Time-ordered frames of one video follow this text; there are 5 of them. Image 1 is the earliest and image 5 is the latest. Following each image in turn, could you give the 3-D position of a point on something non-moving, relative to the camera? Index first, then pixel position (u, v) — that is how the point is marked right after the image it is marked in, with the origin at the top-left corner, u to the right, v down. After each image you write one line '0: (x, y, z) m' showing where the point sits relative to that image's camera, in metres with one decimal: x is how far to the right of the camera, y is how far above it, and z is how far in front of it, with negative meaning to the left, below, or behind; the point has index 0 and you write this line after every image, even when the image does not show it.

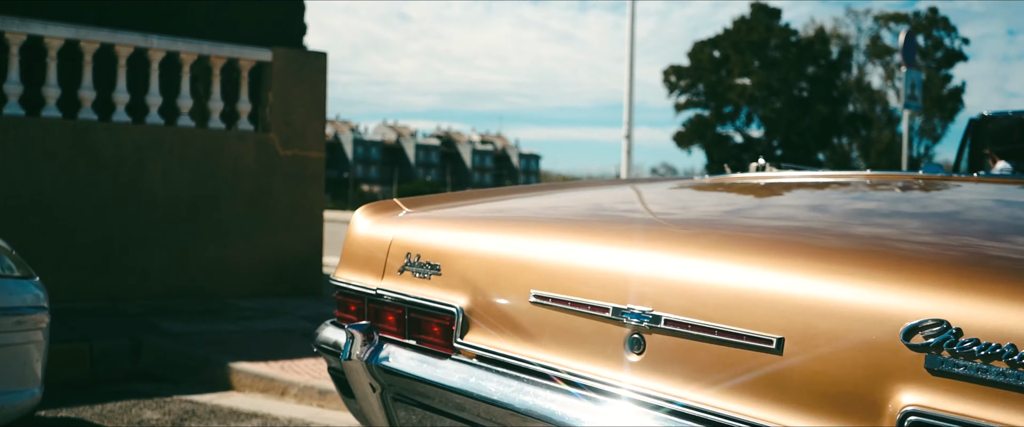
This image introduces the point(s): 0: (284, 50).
0: (-2.1, +1.5, +7.3) m
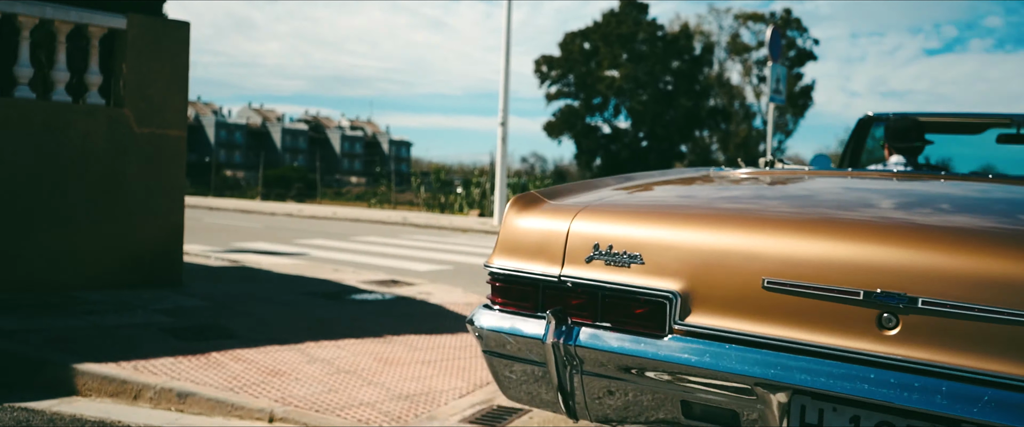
0: (-3.2, +1.7, +6.6) m
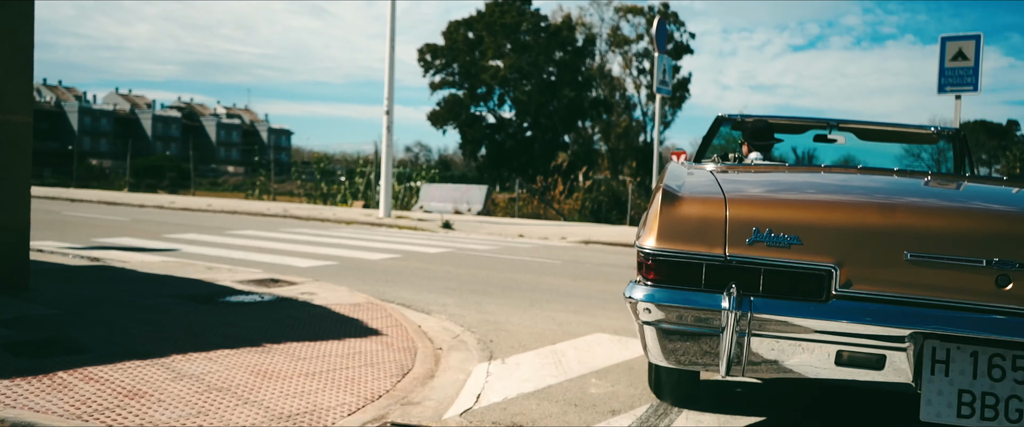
0: (-4.0, +1.7, +5.8) m
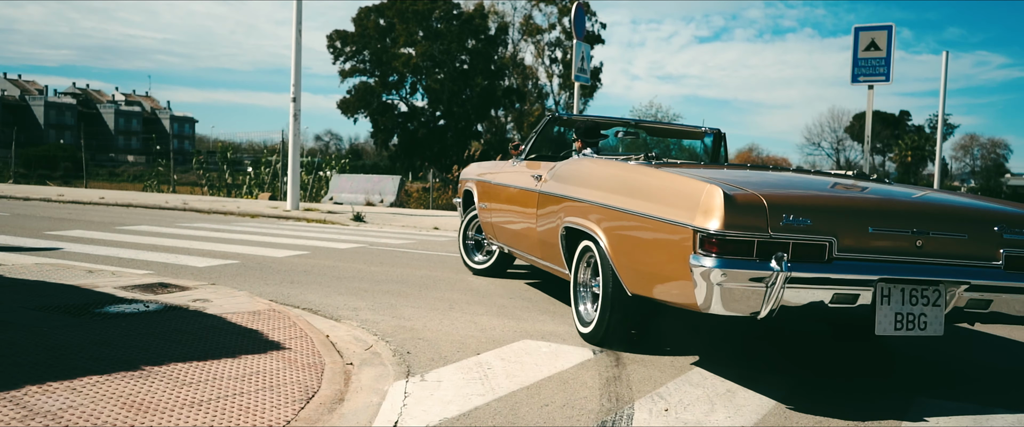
0: (-4.6, +1.7, +4.8) m
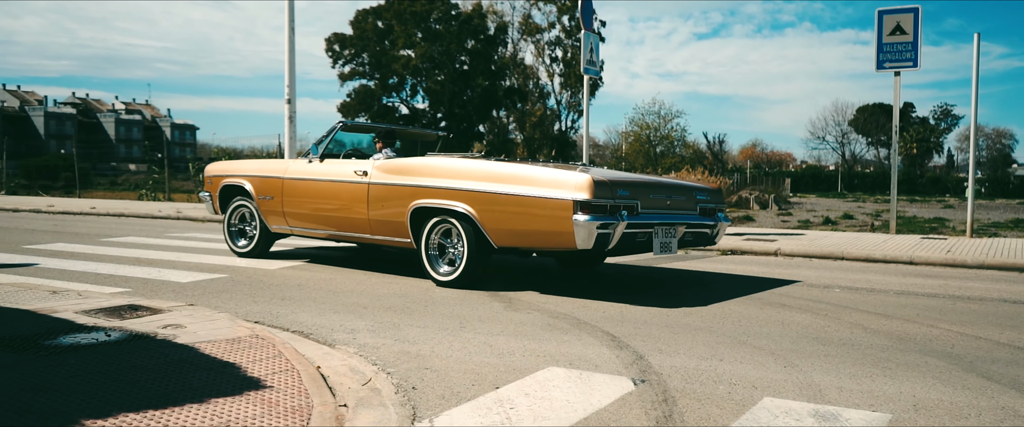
0: (-4.5, +1.6, +4.1) m
